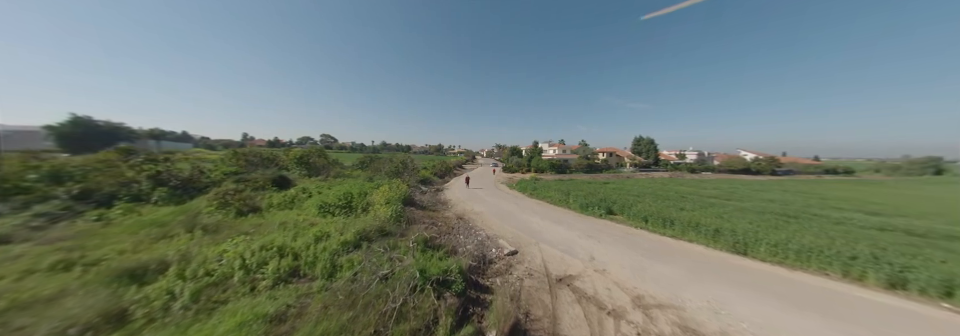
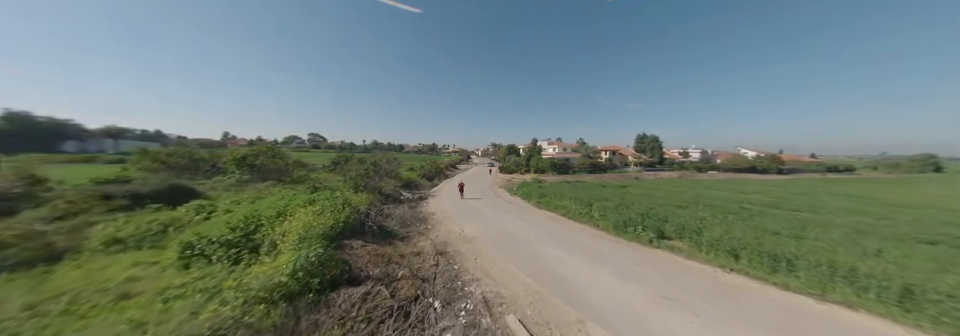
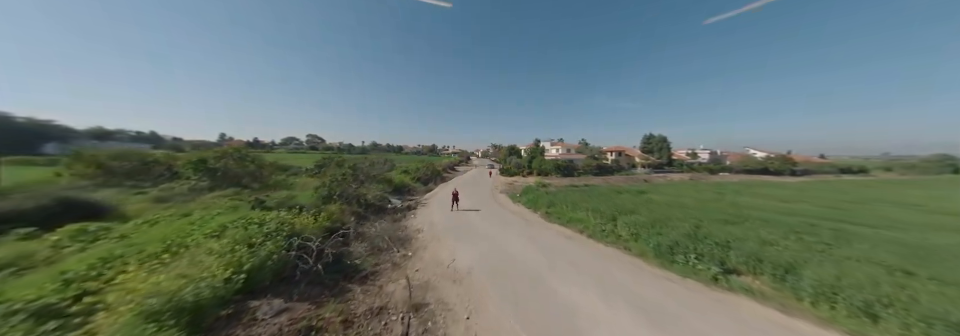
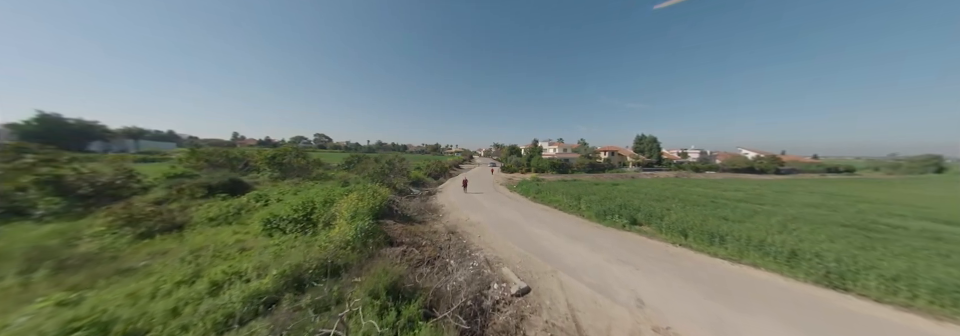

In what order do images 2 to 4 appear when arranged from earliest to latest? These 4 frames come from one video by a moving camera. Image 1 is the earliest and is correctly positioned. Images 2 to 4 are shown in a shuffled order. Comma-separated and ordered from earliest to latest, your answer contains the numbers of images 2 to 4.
4, 2, 3
